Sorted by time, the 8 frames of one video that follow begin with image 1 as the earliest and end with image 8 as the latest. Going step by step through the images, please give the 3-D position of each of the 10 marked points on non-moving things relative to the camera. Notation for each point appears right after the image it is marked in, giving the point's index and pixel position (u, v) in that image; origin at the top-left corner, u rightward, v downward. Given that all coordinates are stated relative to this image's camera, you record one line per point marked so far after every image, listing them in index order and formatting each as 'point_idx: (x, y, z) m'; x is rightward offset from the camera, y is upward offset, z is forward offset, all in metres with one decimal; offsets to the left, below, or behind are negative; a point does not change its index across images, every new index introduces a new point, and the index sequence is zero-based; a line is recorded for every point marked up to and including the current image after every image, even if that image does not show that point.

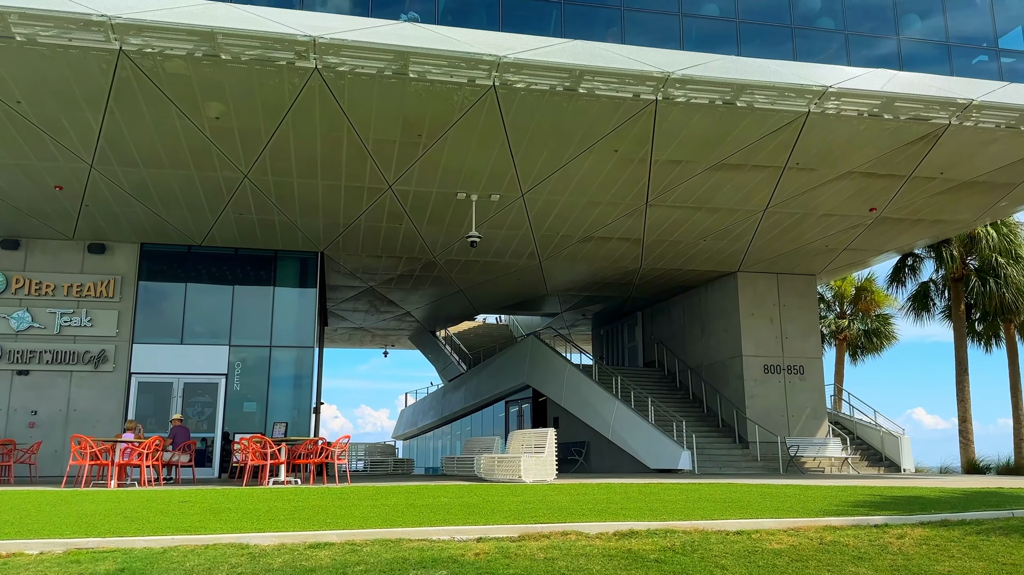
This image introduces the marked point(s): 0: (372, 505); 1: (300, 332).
0: (-1.5, -2.3, +8.8) m
1: (-5.0, -1.0, +19.0) m
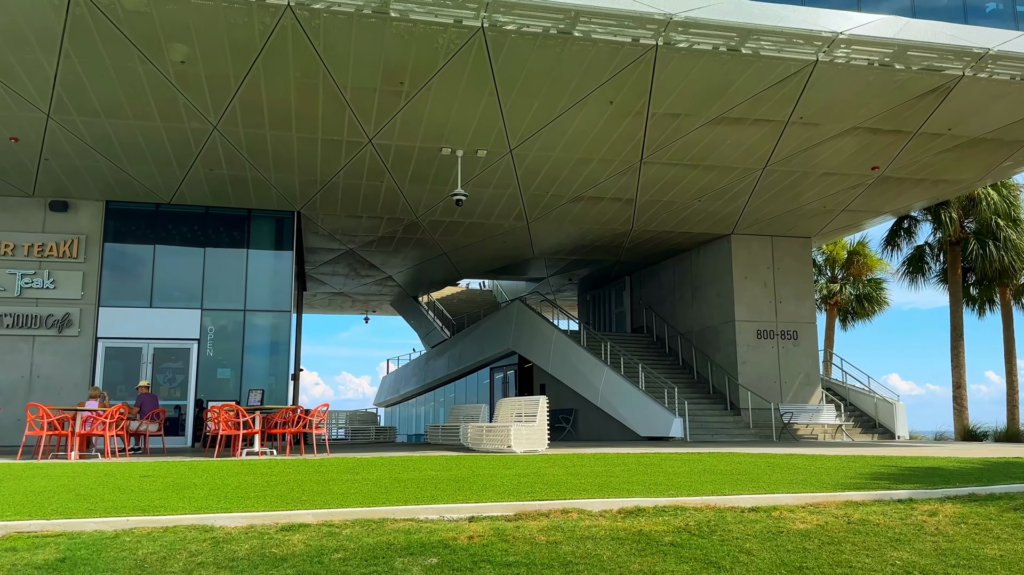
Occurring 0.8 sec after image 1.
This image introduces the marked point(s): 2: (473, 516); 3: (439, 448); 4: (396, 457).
0: (-1.6, -1.9, +8.1) m
1: (-5.3, -0.2, +18.2) m
2: (-0.3, -1.8, +6.4) m
3: (-1.2, -2.7, +13.6) m
4: (-1.4, -2.1, +10.0) m
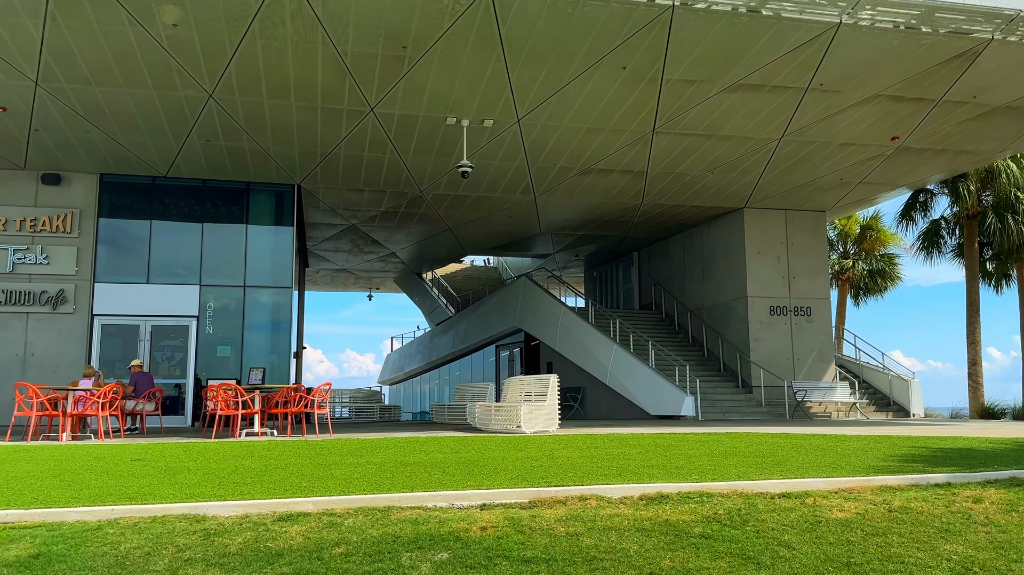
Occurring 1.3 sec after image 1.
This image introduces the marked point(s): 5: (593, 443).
0: (-1.5, -1.6, +7.7) m
1: (-5.1, +0.3, +17.7) m
2: (-0.2, -1.6, +6.0) m
3: (-1.1, -2.3, +13.2) m
4: (-1.3, -1.8, +9.6) m
5: (+0.9, -1.7, +9.1) m
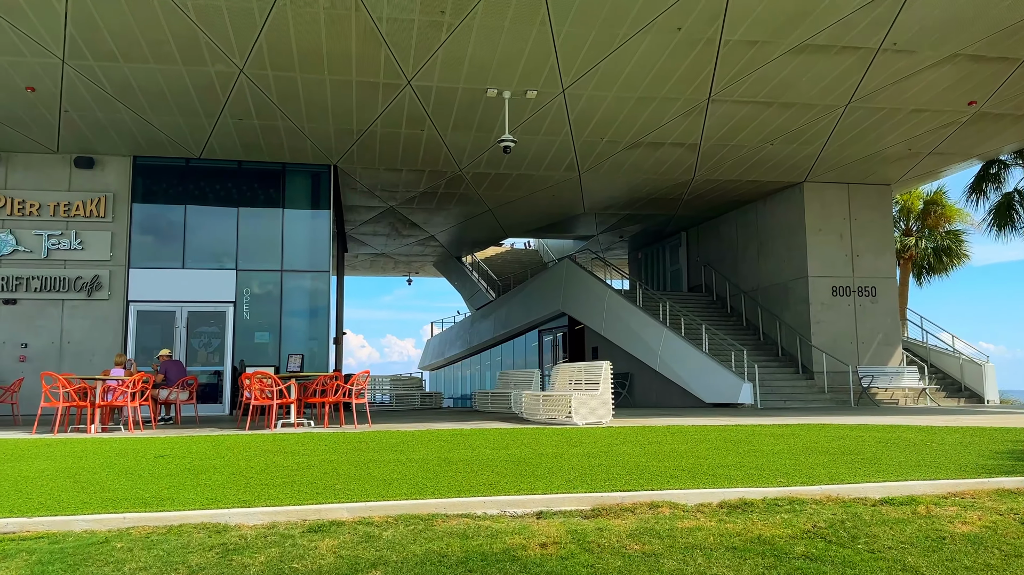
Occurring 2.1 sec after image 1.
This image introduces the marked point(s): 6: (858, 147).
0: (-1.0, -1.5, +7.0) m
1: (-4.2, +0.7, +17.1) m
2: (+0.2, -1.4, +5.2) m
3: (-0.3, -2.0, +12.5) m
4: (-0.7, -1.6, +8.9) m
5: (+1.4, -1.5, +8.3) m
6: (+7.1, +2.9, +16.7) m
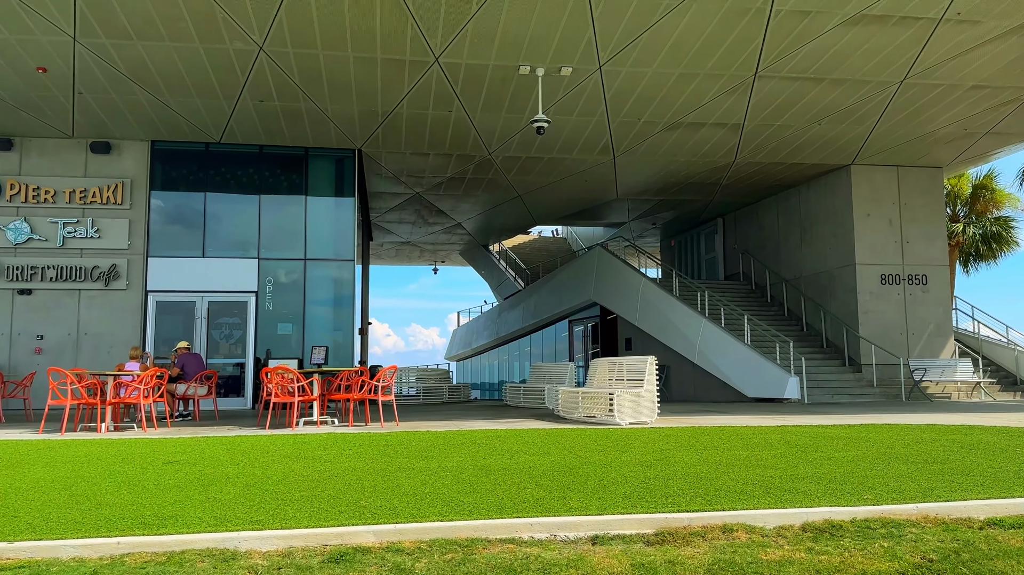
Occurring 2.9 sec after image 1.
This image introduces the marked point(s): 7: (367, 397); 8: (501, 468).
0: (-0.7, -1.4, +6.3) m
1: (-3.6, +0.9, +16.5) m
2: (+0.5, -1.4, +4.5) m
3: (+0.2, -1.8, +11.8) m
4: (-0.3, -1.5, +8.2) m
5: (+1.8, -1.4, +7.6) m
6: (+7.7, +3.1, +15.7) m
7: (-1.8, -1.4, +10.1) m
8: (-0.1, -1.4, +6.1) m
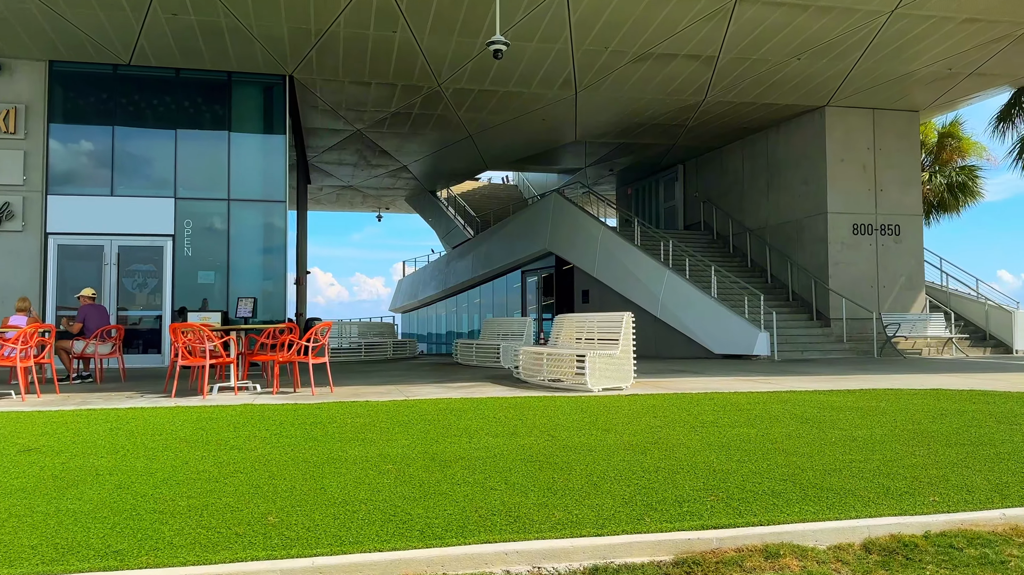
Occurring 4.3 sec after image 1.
0: (-0.9, -1.0, +4.9) m
1: (-4.4, +1.9, +14.8) m
2: (+0.3, -1.1, +3.2) m
3: (-0.5, -1.1, +10.5) m
4: (-0.7, -1.0, +6.9) m
5: (+1.5, -1.0, +6.4) m
6: (+6.8, +4.0, +14.6) m
7: (-2.3, -0.8, +8.6) m
8: (-0.3, -1.0, +4.8) m
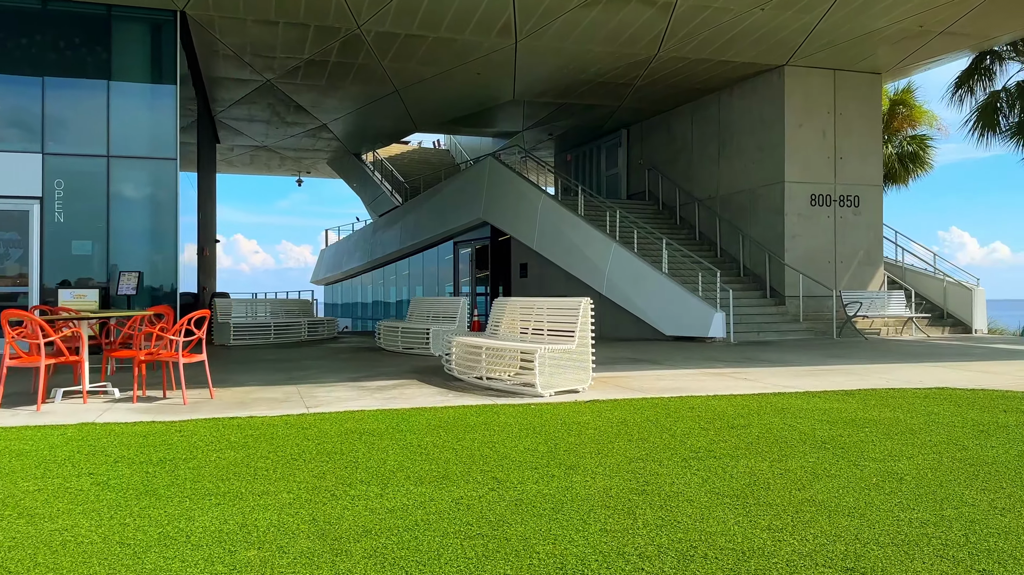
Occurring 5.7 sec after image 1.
0: (-1.2, -1.0, +3.3) m
1: (-5.5, +2.3, +12.7) m
2: (+0.2, -1.1, +1.7) m
3: (-1.2, -0.9, +8.8) m
4: (-1.2, -0.8, +5.2) m
5: (+1.1, -0.9, +4.9) m
6: (+5.8, +4.4, +13.4) m
7: (-2.9, -0.6, +6.8) m
8: (-0.6, -1.0, +3.2) m
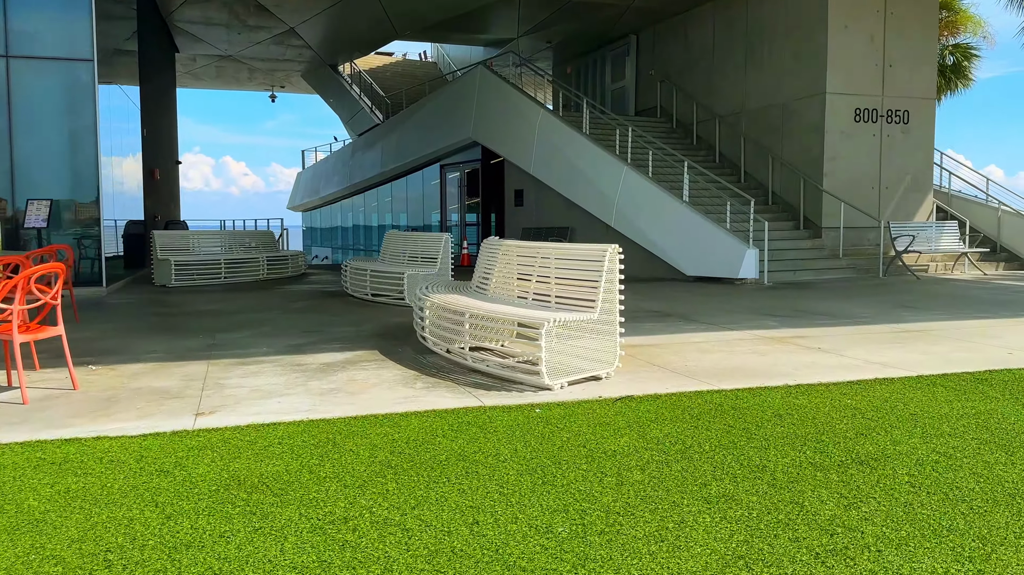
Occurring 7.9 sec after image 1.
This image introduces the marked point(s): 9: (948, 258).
0: (-1.2, -0.9, +1.3) m
1: (-5.6, +3.2, +10.3) m
2: (+0.2, -1.3, -0.3) m
3: (-1.3, -0.3, +6.8) m
4: (-1.2, -0.6, +3.3) m
5: (+1.0, -0.7, +3.0) m
6: (+5.7, +5.3, +10.9) m
7: (-2.9, -0.2, +4.8) m
8: (-0.6, -1.0, +1.2) m
9: (+7.0, +0.5, +13.1) m
